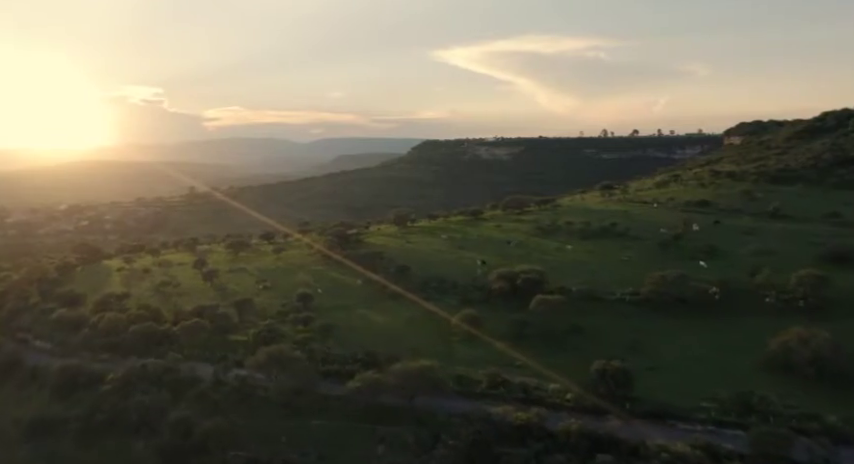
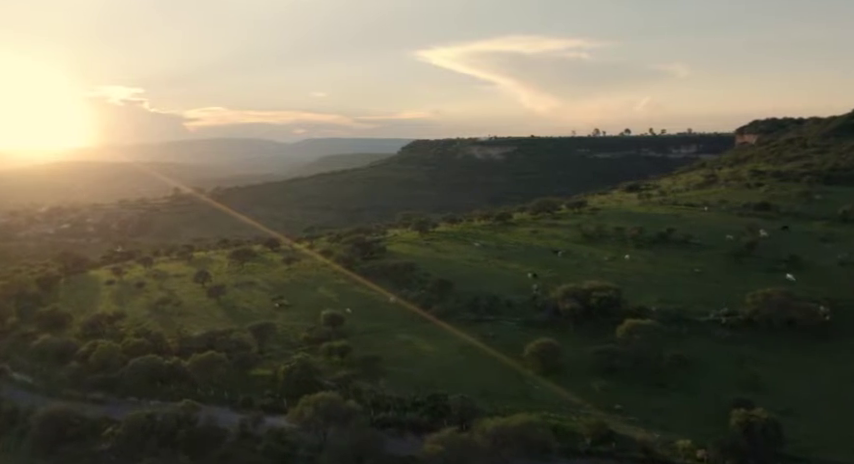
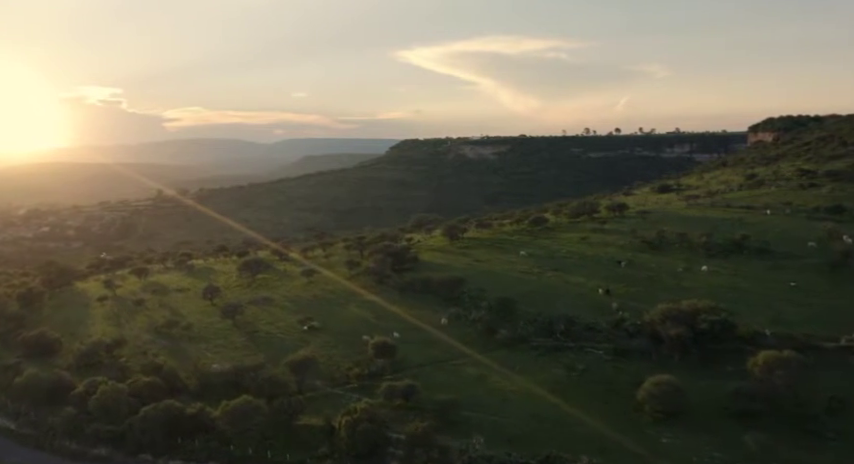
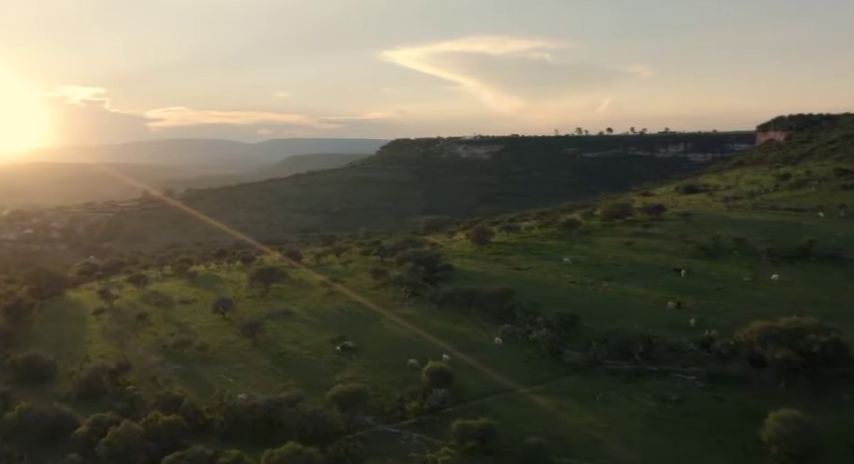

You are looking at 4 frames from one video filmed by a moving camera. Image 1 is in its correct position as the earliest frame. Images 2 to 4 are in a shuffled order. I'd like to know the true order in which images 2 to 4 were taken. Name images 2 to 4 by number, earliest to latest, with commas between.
2, 3, 4
